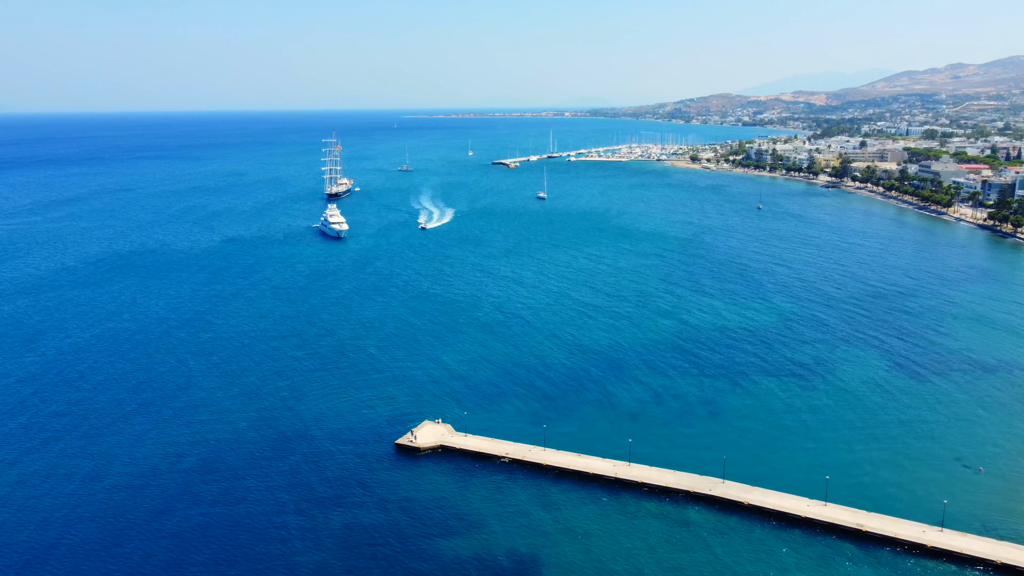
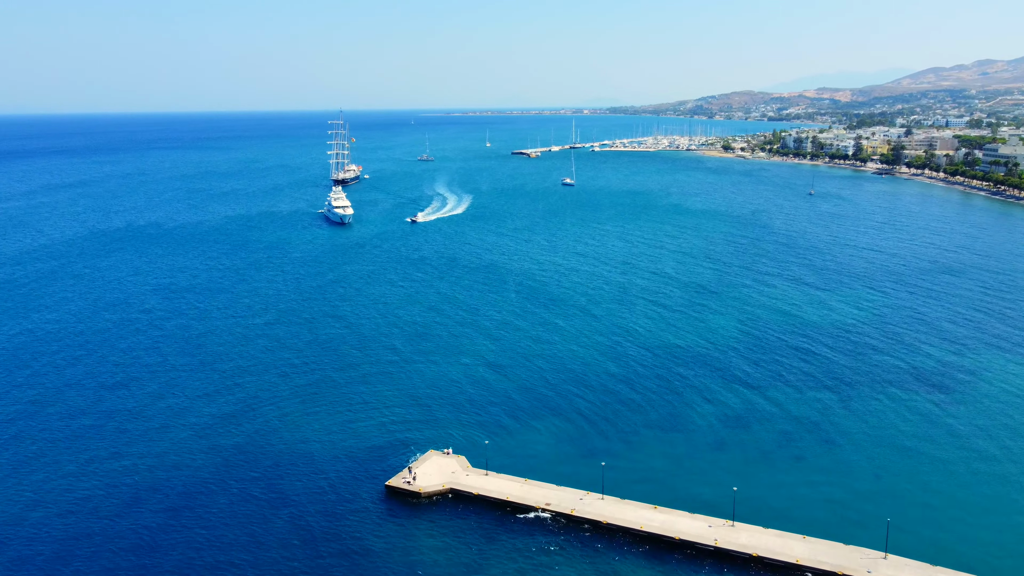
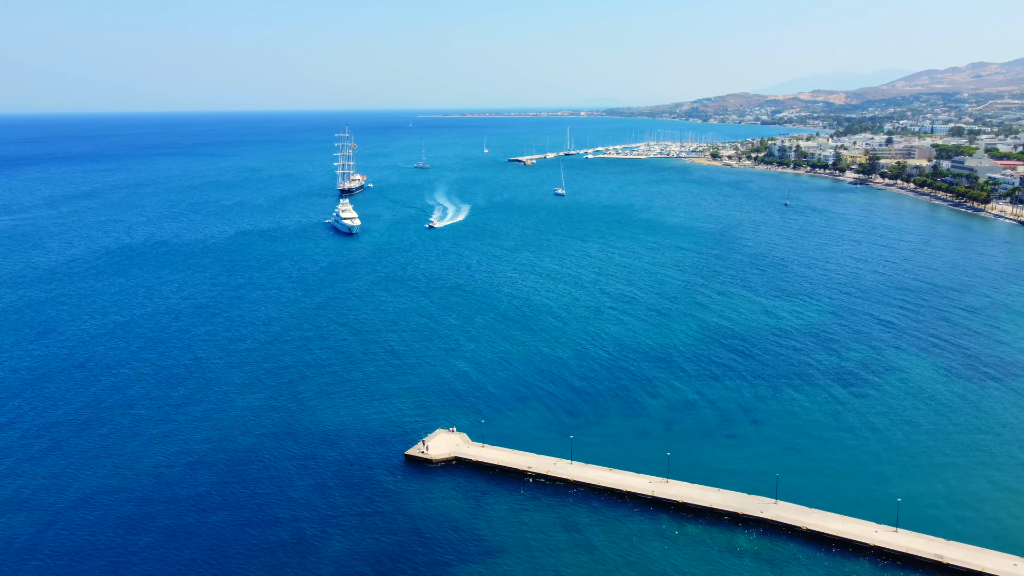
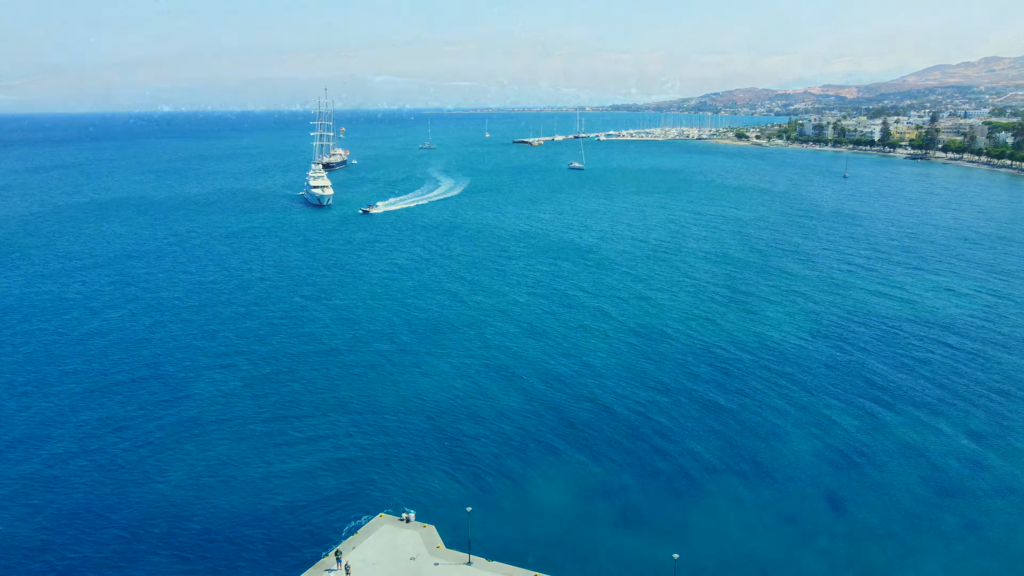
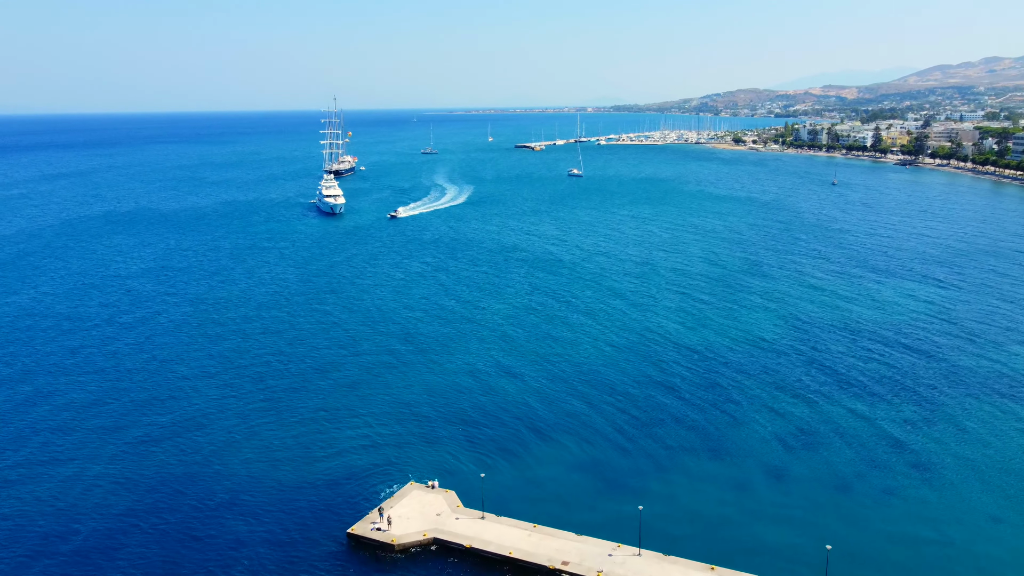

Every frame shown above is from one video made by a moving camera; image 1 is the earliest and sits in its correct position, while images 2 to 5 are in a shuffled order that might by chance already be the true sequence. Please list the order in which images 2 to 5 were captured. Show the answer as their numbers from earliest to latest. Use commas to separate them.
3, 2, 5, 4
